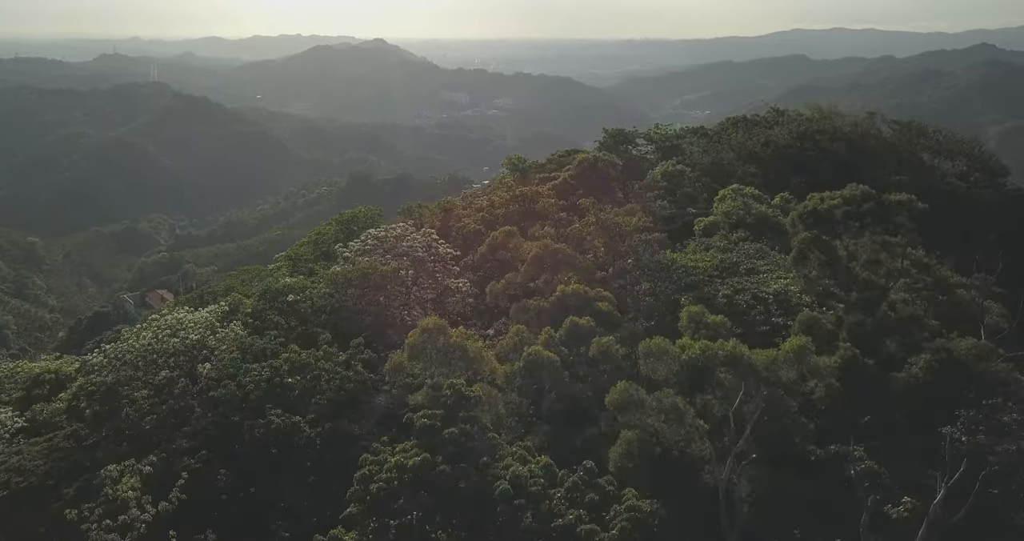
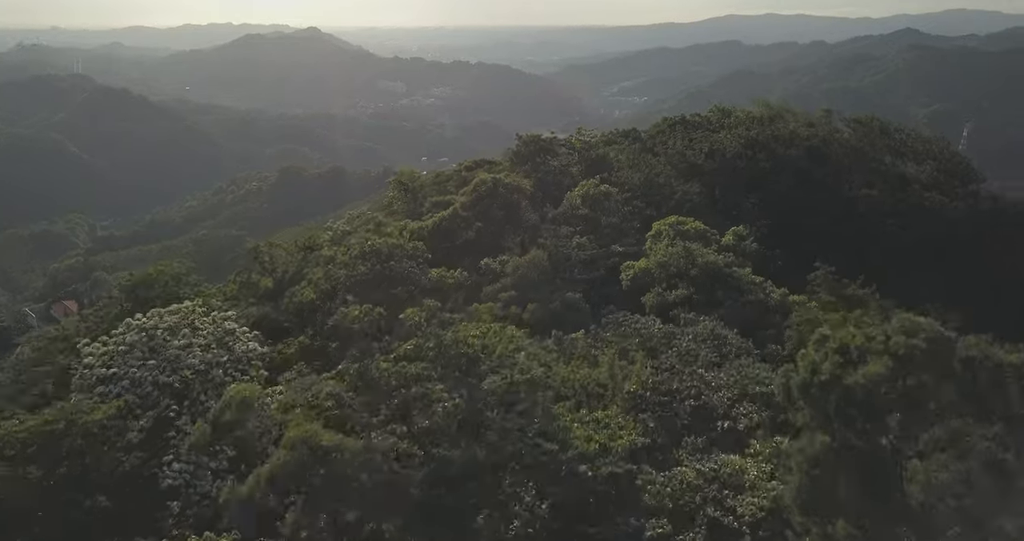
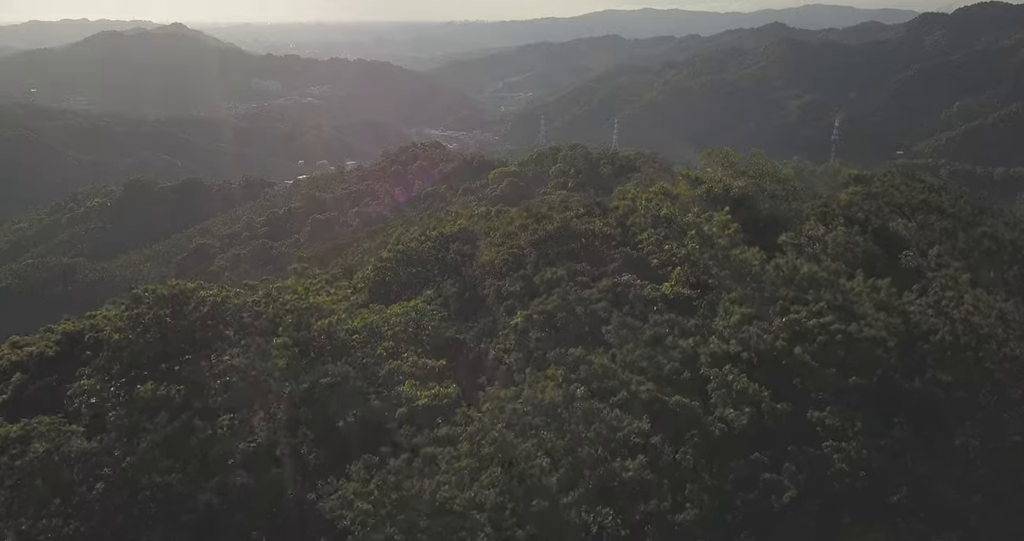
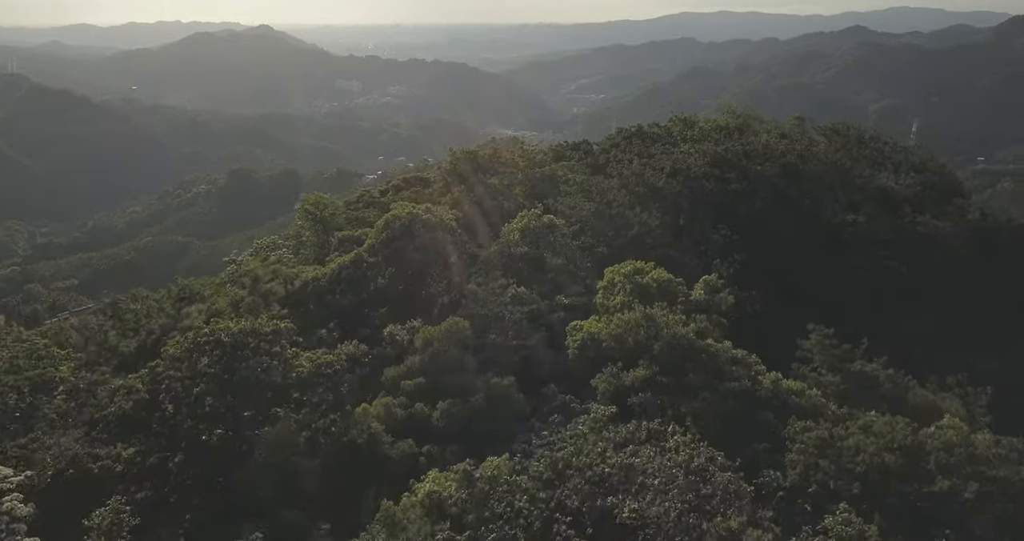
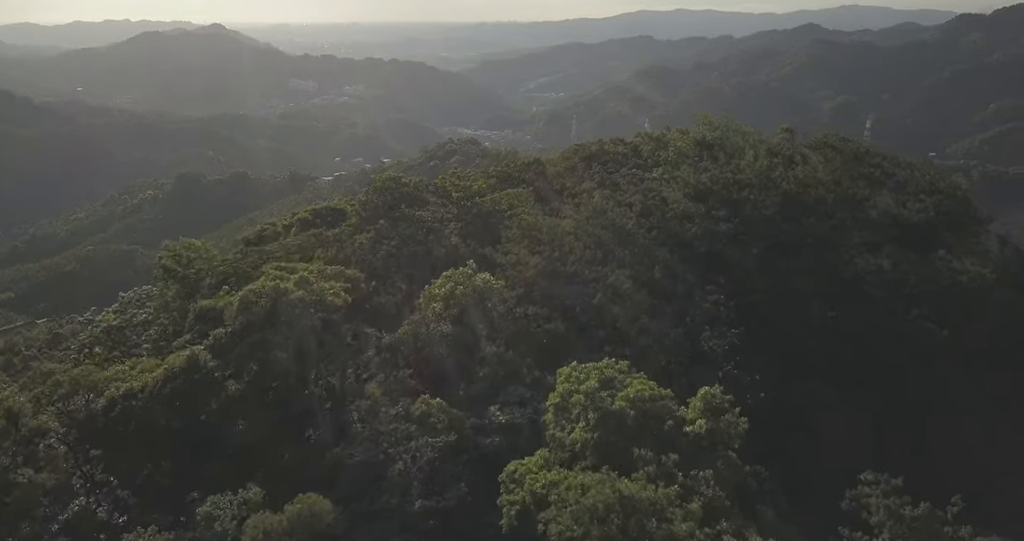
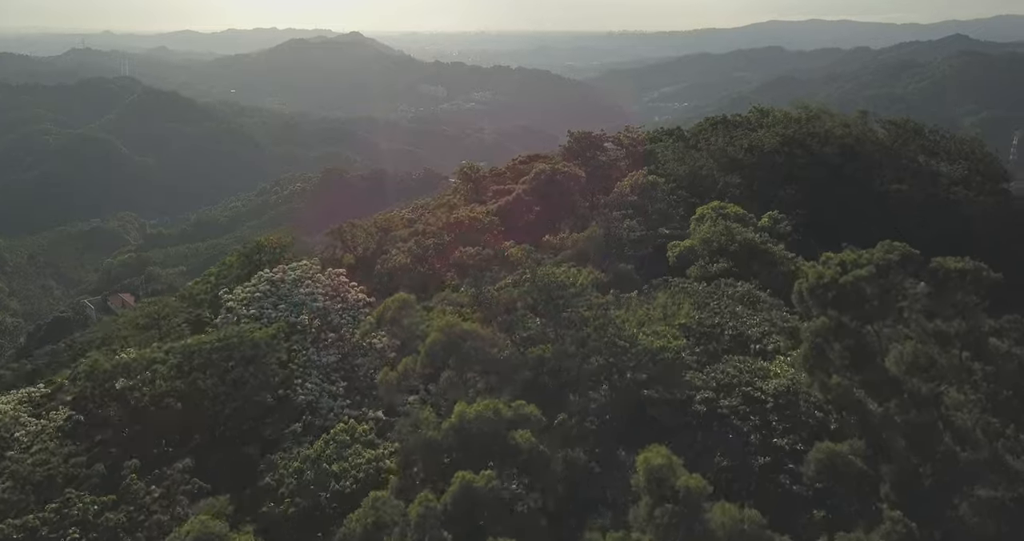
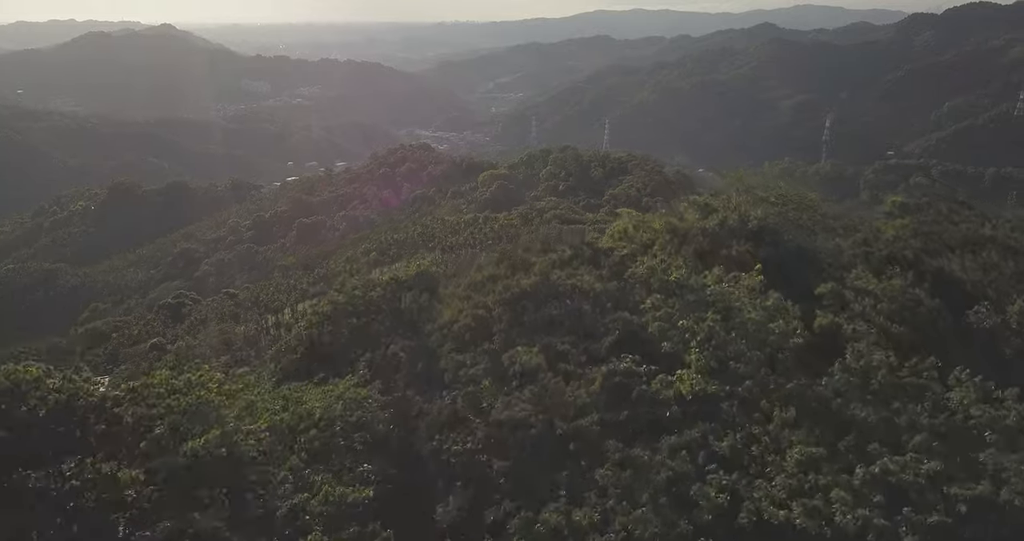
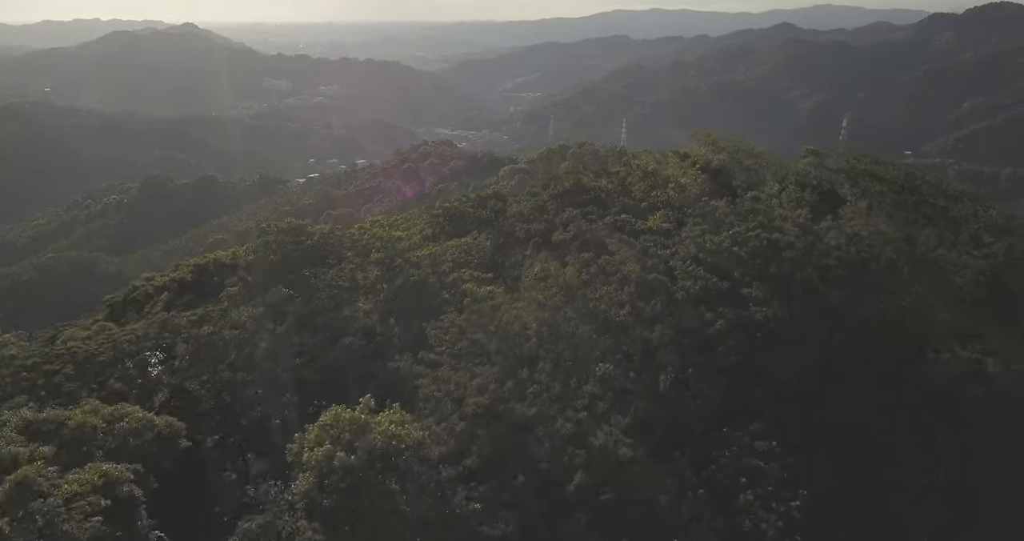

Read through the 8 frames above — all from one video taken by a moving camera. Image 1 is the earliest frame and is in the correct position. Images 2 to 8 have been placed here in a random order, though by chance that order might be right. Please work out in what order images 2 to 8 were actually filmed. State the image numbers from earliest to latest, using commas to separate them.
6, 2, 4, 5, 8, 3, 7
